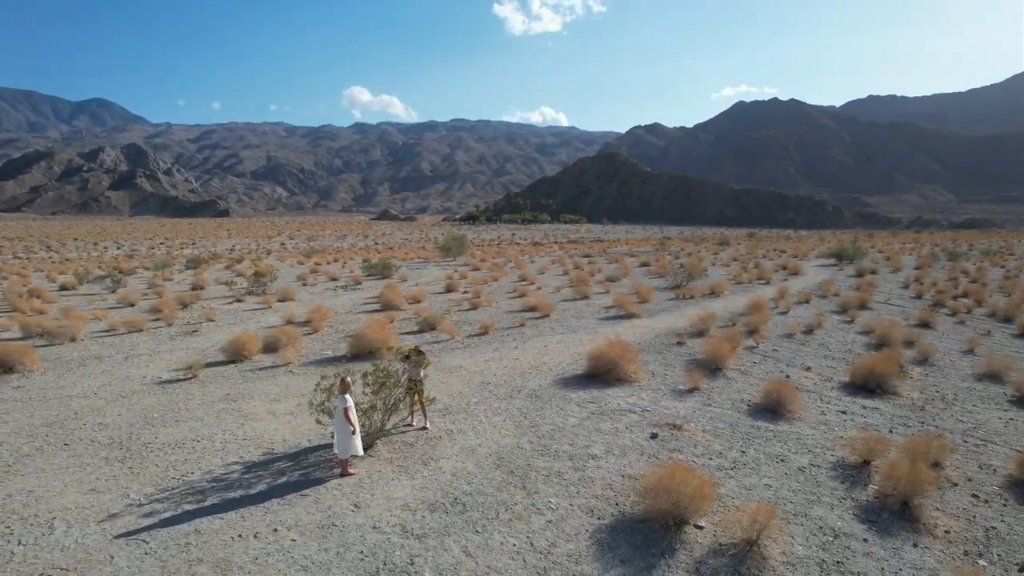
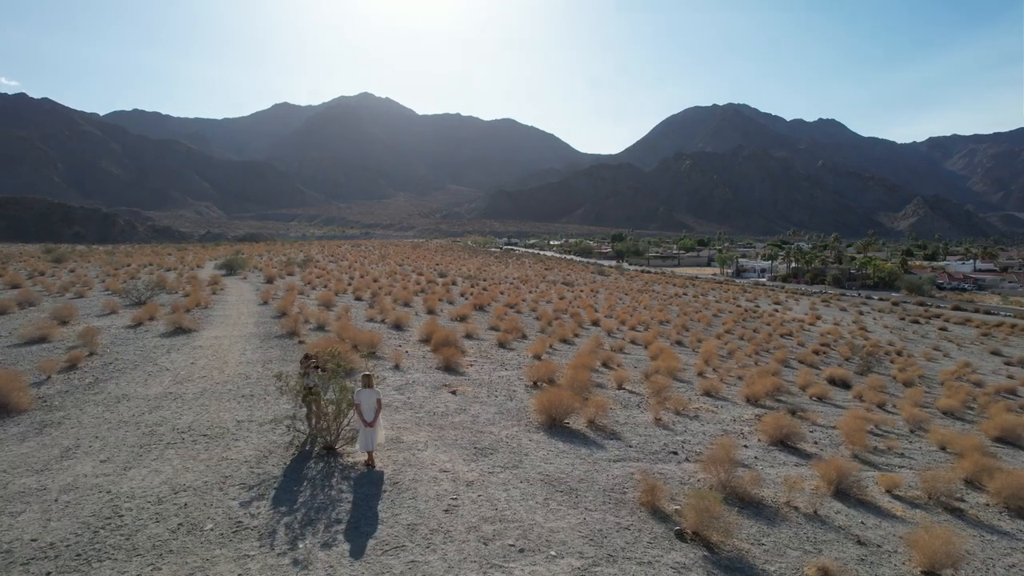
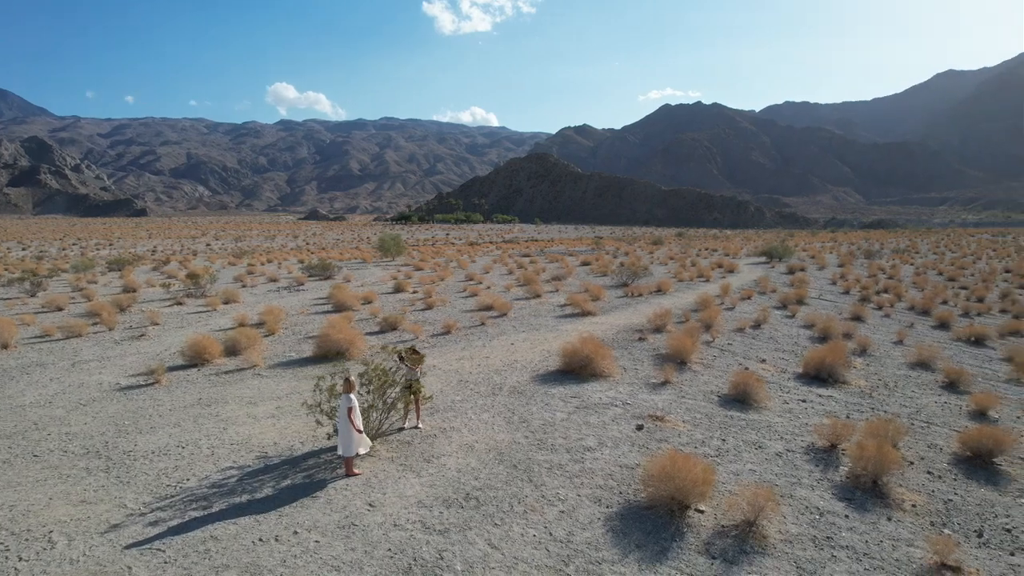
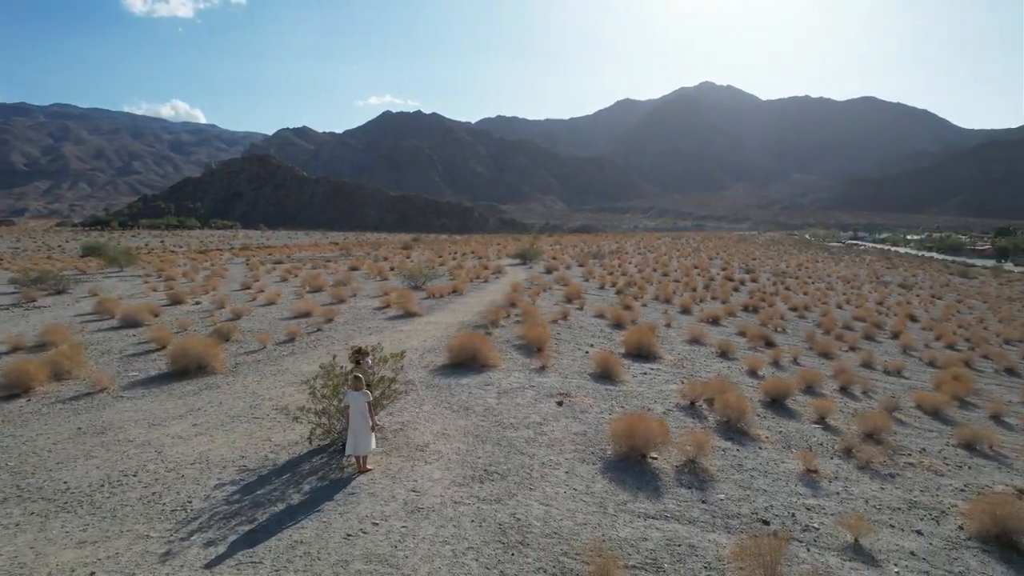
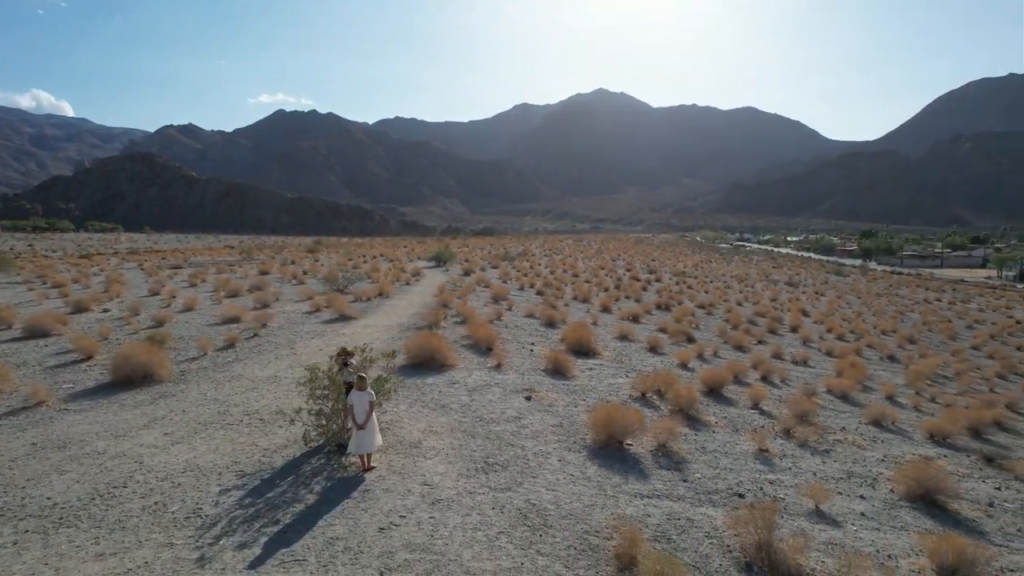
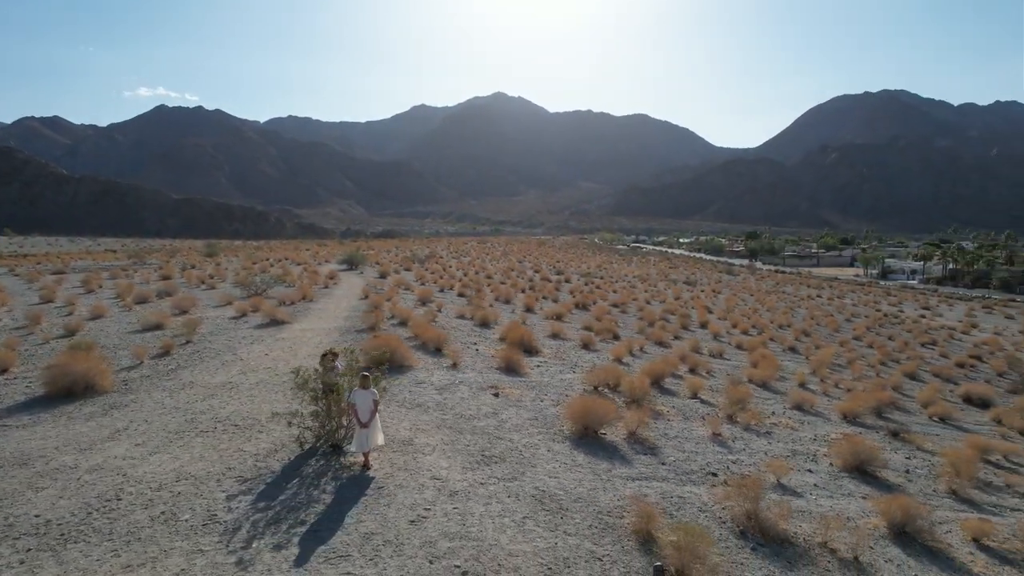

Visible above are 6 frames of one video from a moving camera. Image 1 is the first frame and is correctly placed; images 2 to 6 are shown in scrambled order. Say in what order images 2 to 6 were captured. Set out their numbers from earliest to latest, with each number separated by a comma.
3, 4, 5, 6, 2
